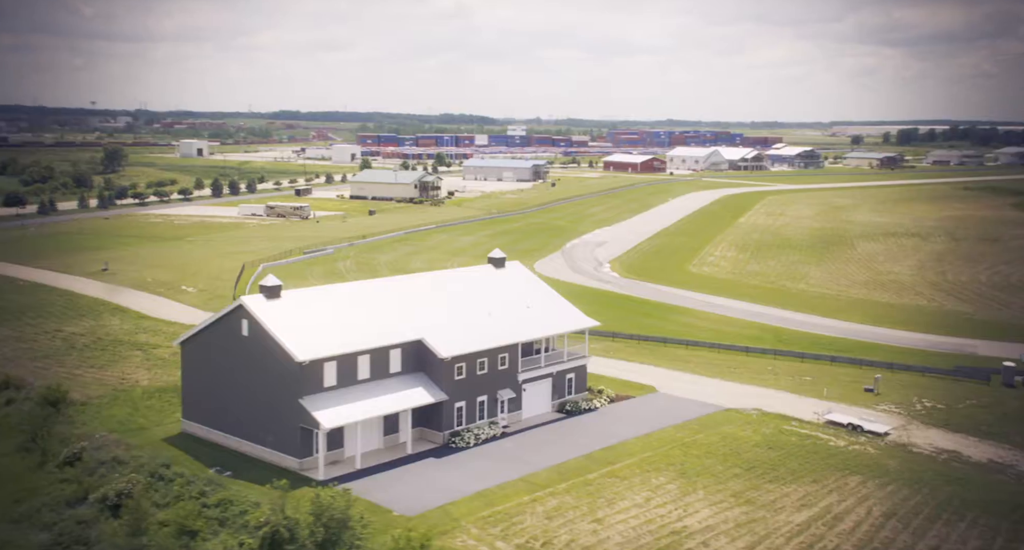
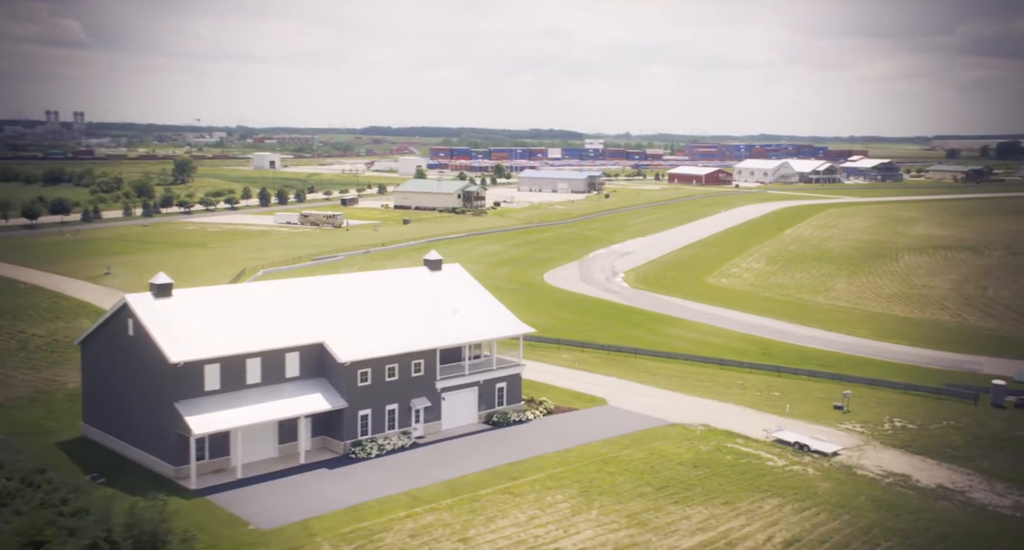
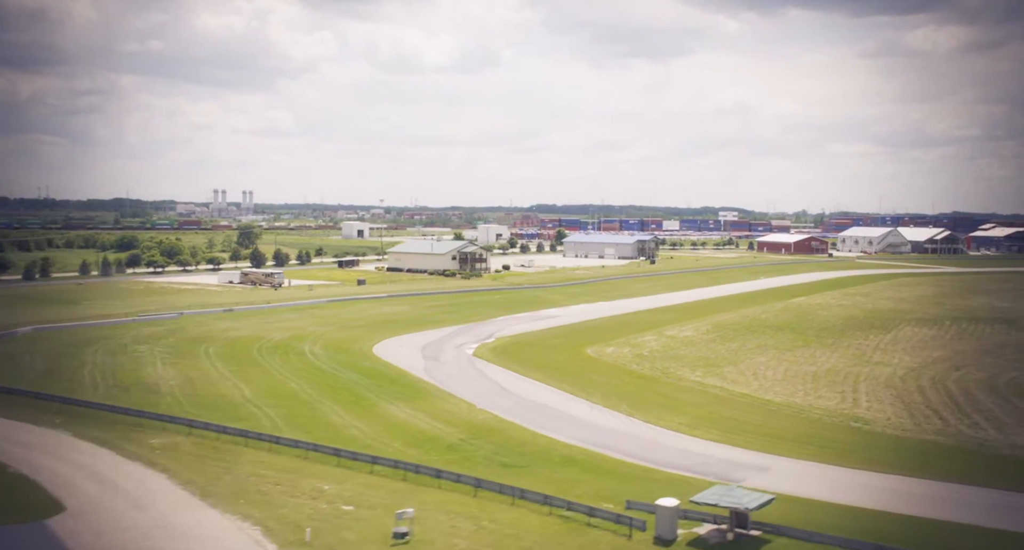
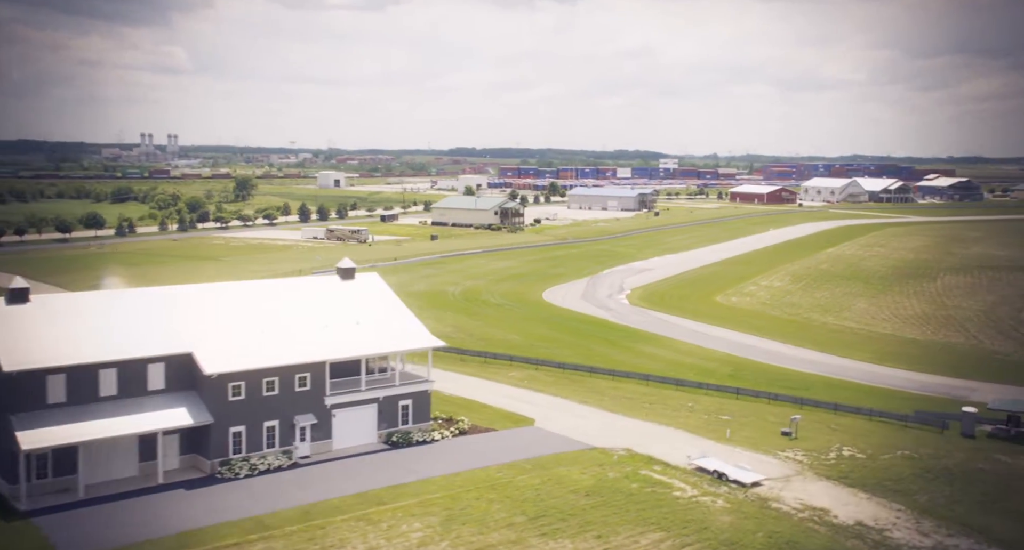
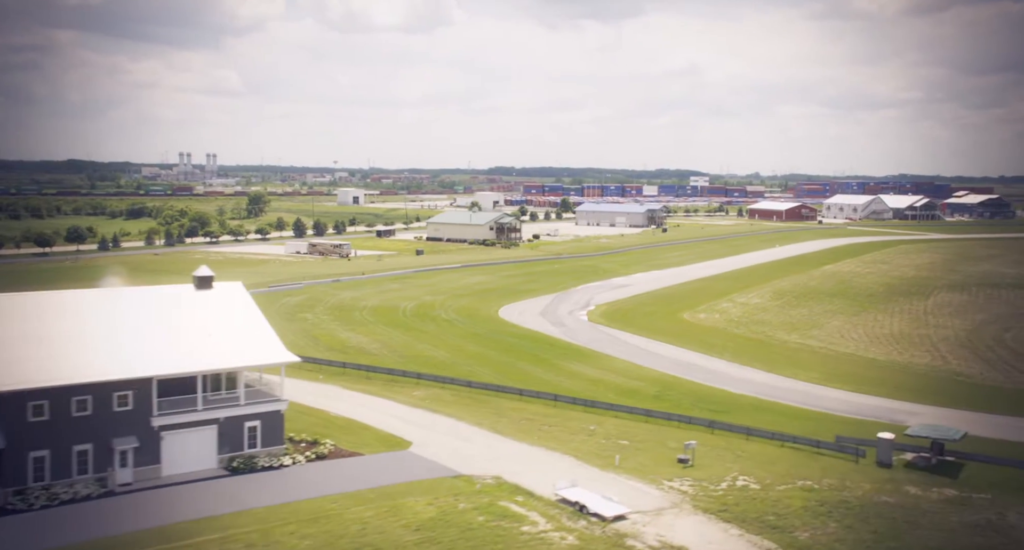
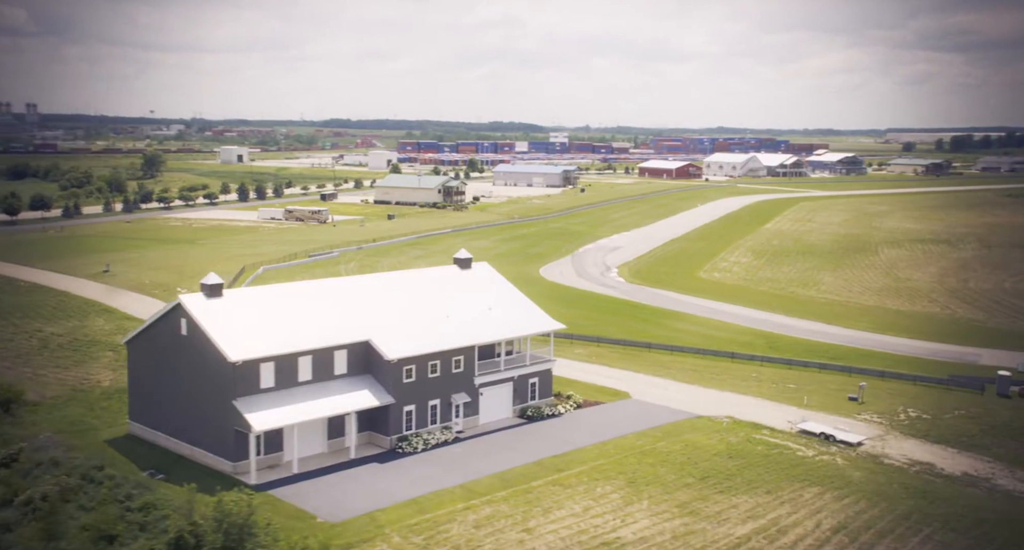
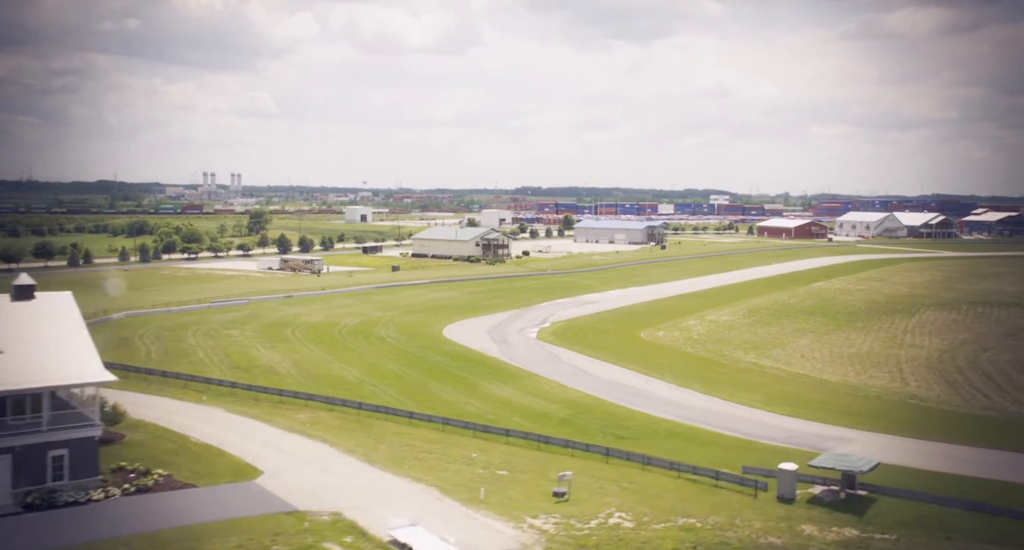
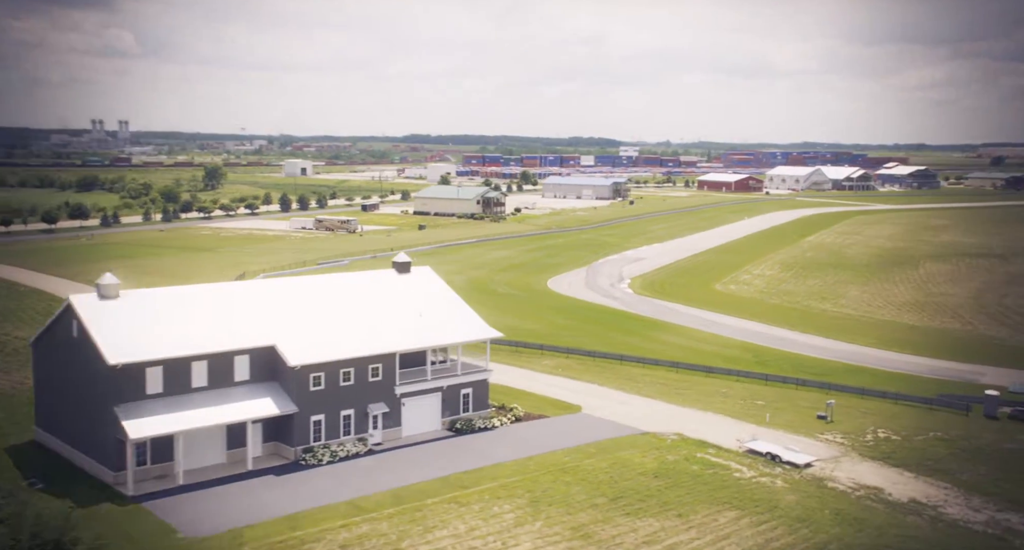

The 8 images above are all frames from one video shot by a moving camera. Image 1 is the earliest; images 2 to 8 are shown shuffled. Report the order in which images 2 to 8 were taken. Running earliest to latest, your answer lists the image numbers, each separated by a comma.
6, 2, 8, 4, 5, 7, 3
